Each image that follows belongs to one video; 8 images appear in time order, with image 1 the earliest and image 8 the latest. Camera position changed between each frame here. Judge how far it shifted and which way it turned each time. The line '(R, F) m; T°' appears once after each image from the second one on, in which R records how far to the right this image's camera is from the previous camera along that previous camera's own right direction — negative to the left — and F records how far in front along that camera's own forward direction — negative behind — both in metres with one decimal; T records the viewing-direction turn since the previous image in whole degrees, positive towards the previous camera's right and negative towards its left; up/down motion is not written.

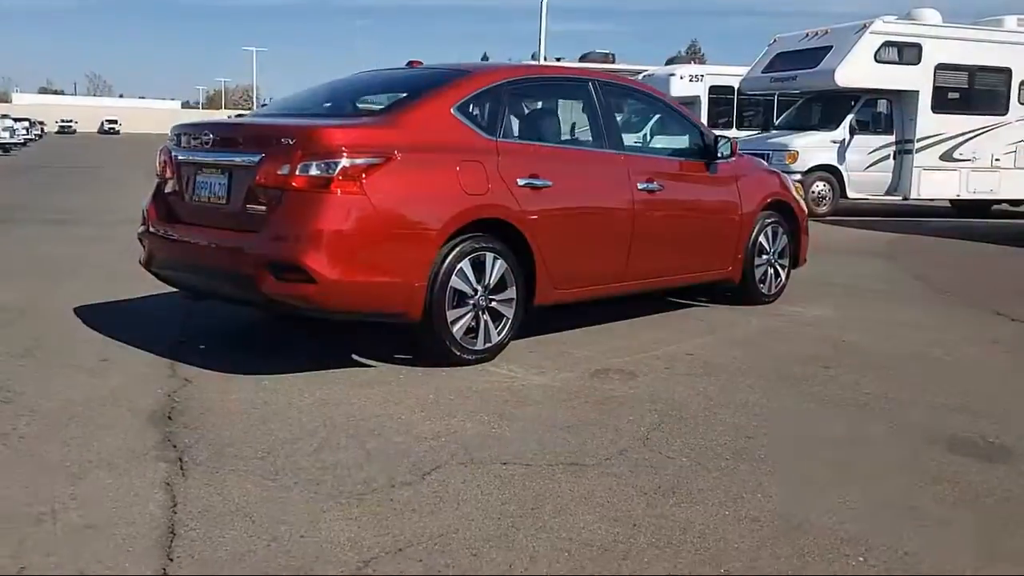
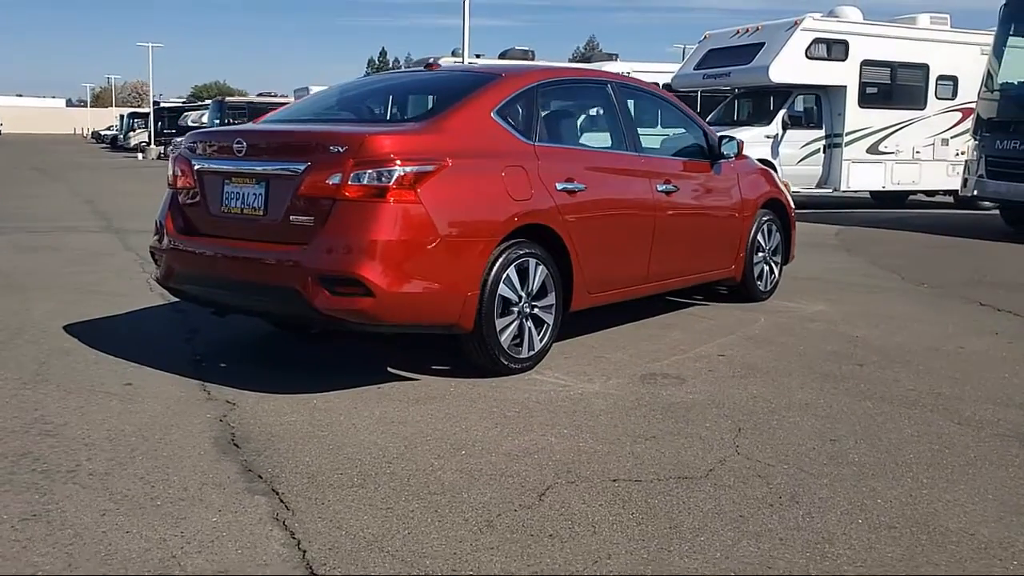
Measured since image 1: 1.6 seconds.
(-0.9, +0.2) m; +6°
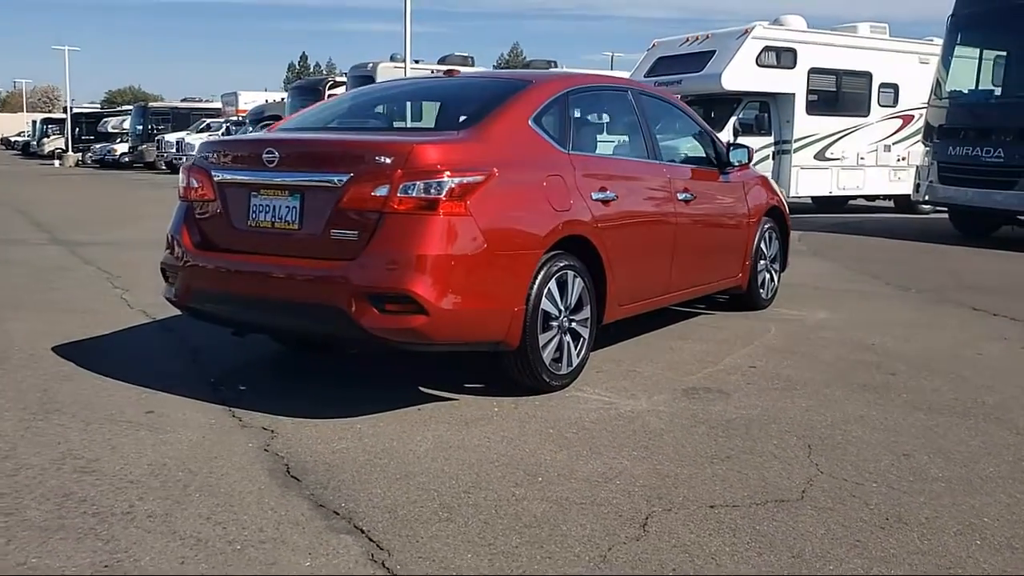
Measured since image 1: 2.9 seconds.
(-0.7, +0.3) m; +4°
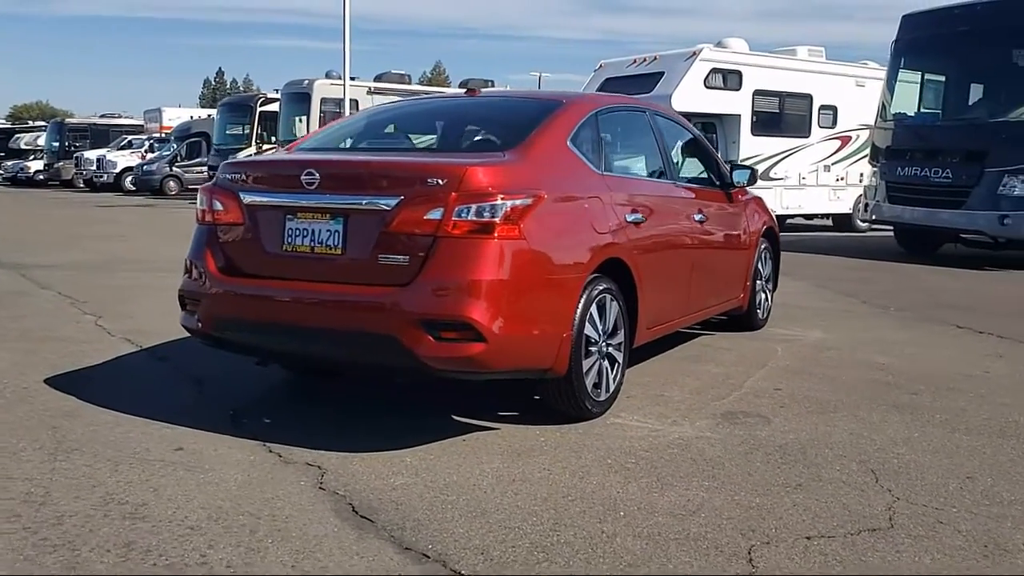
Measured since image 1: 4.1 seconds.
(-0.7, +0.2) m; +5°
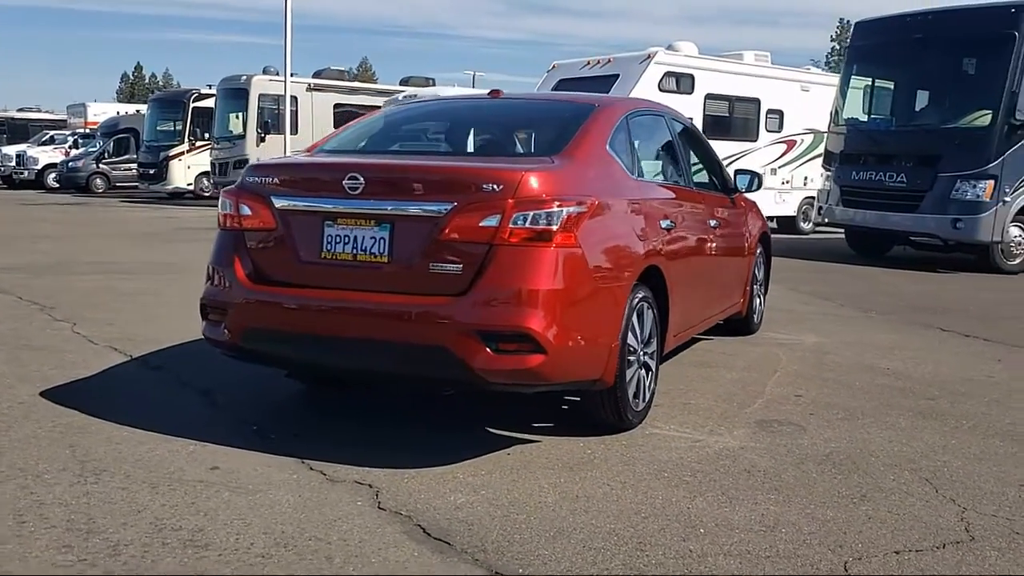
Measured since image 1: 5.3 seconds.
(-0.6, +0.2) m; +4°
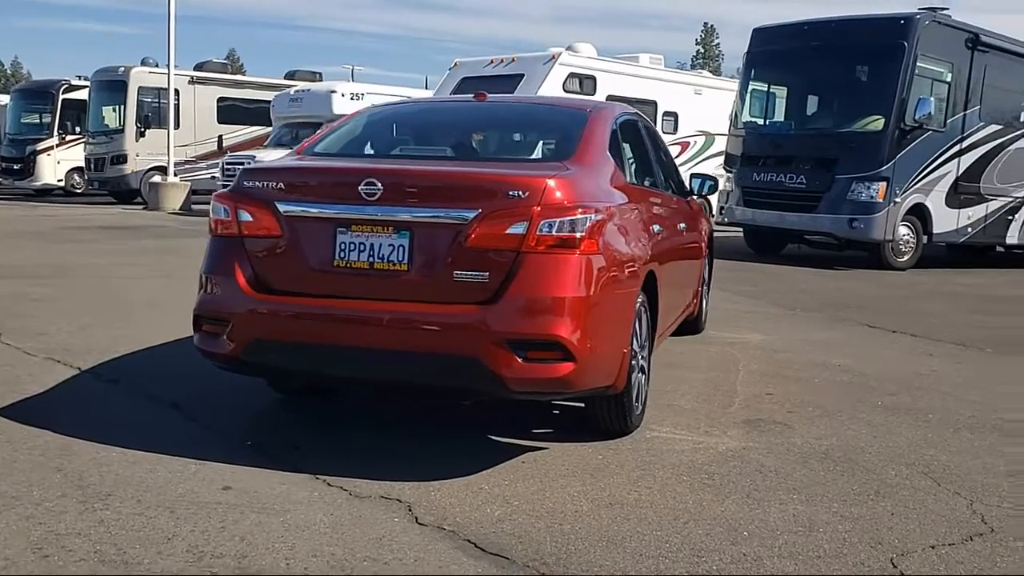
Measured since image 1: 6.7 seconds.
(-0.7, +0.1) m; +7°
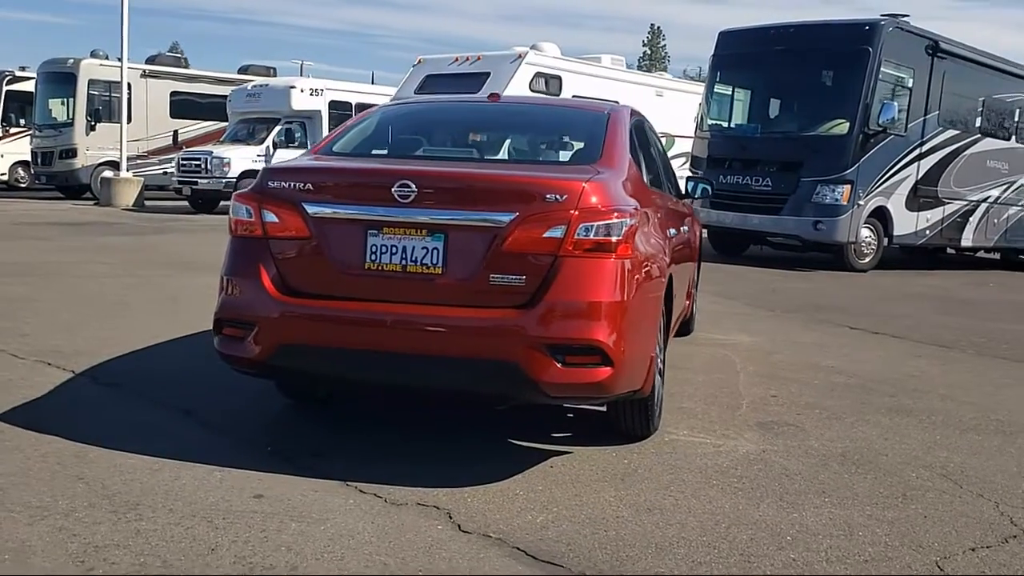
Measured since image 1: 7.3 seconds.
(-0.4, +0.1) m; +3°
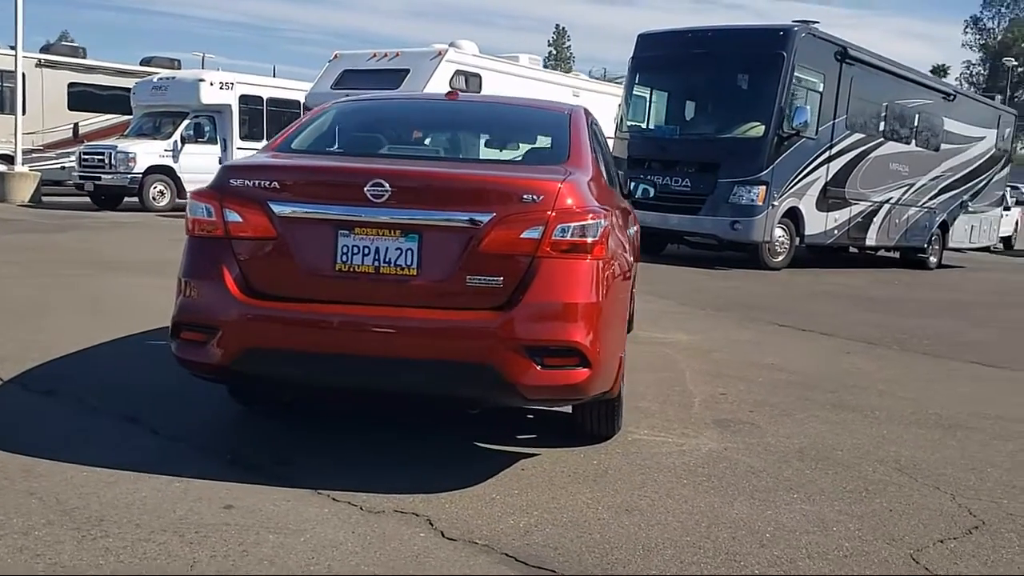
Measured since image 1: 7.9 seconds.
(-0.3, +0.1) m; +6°
